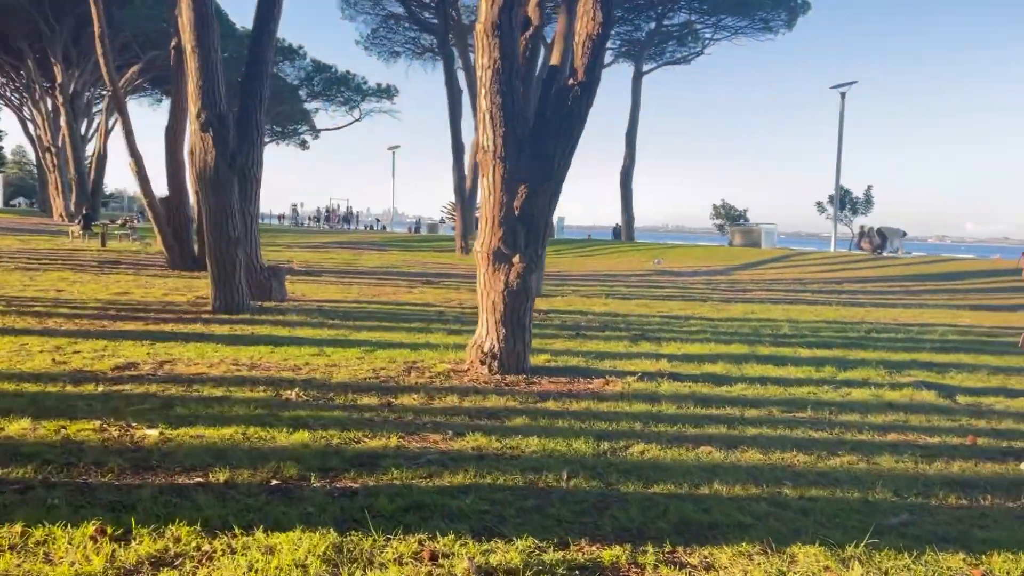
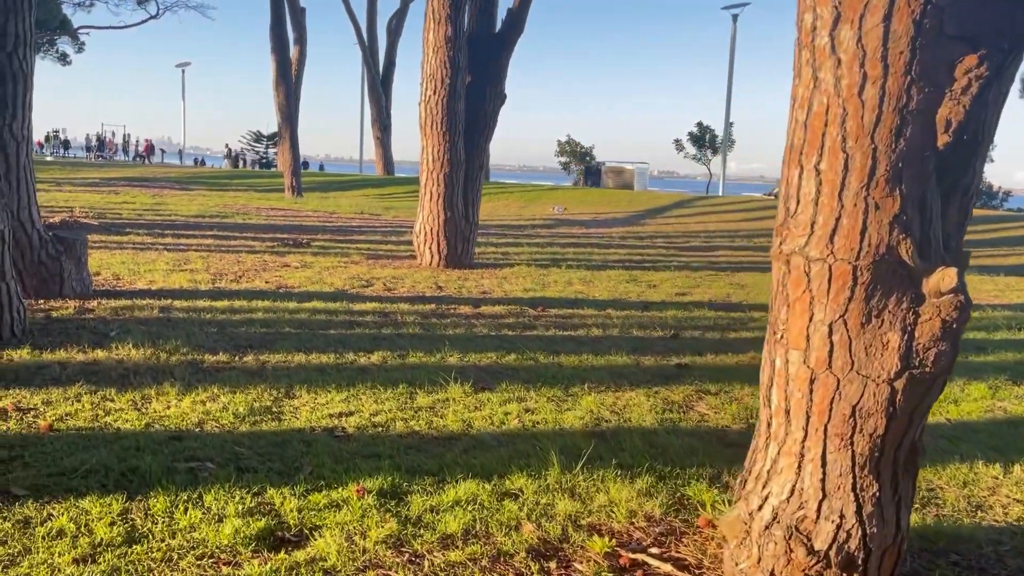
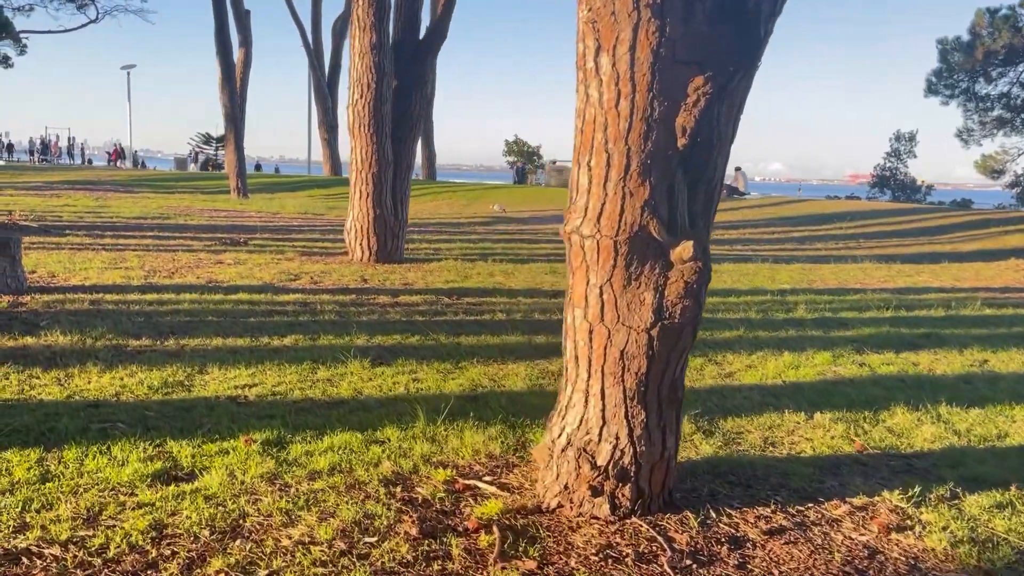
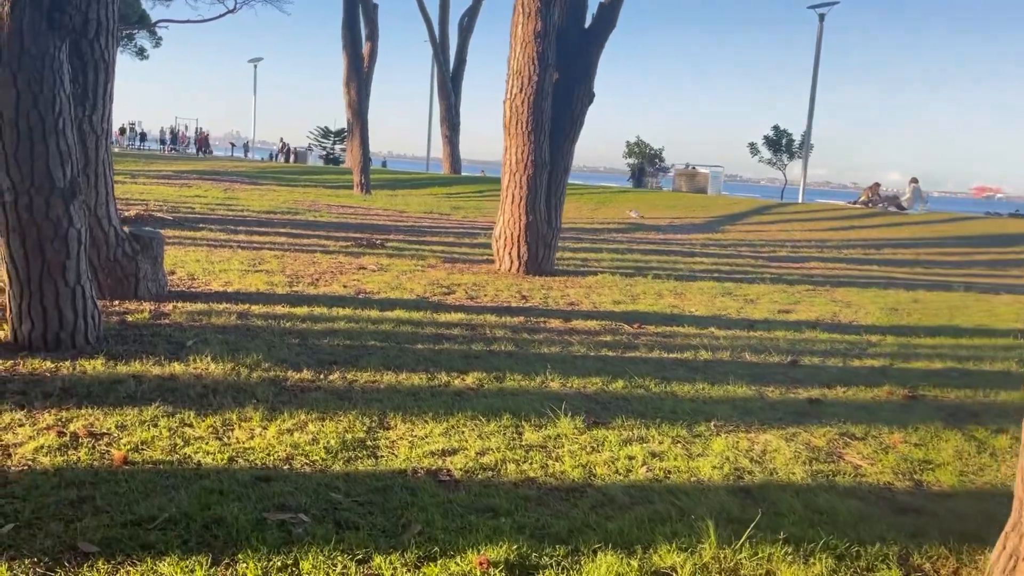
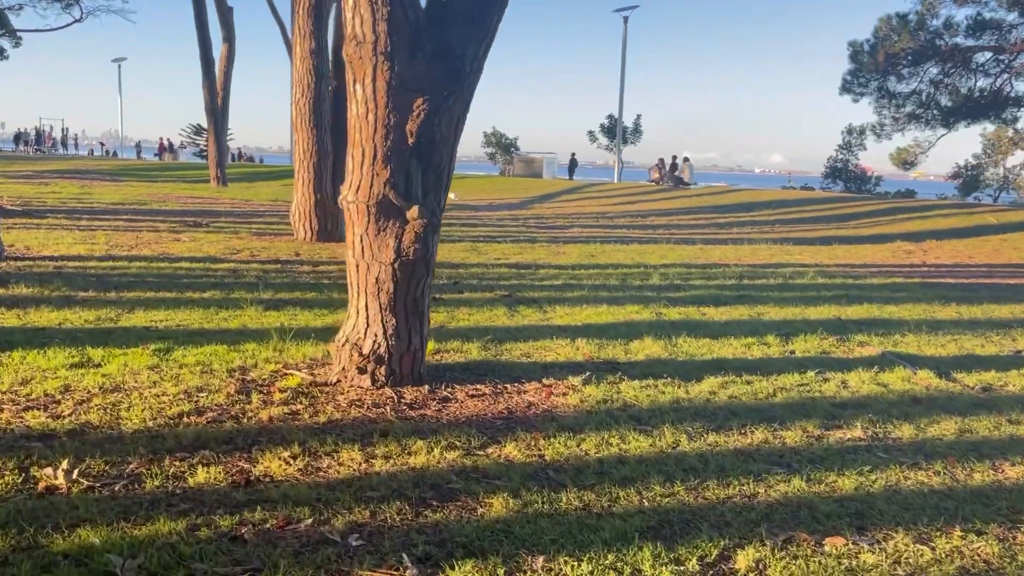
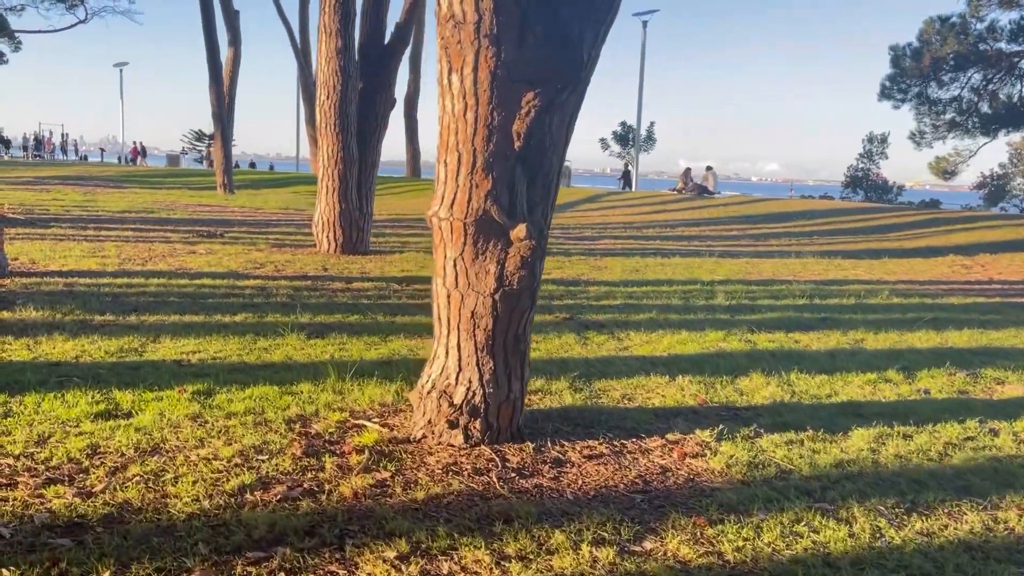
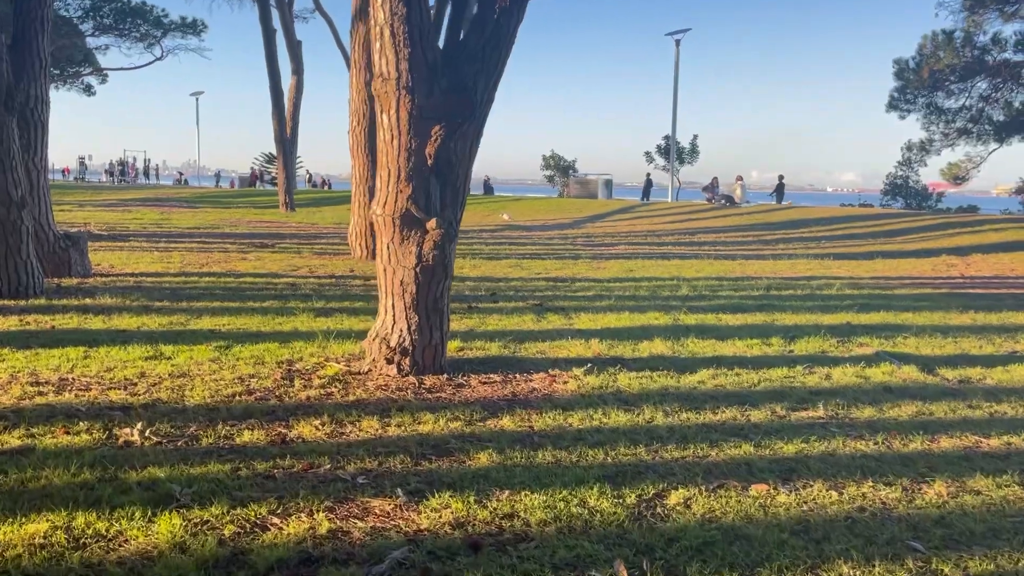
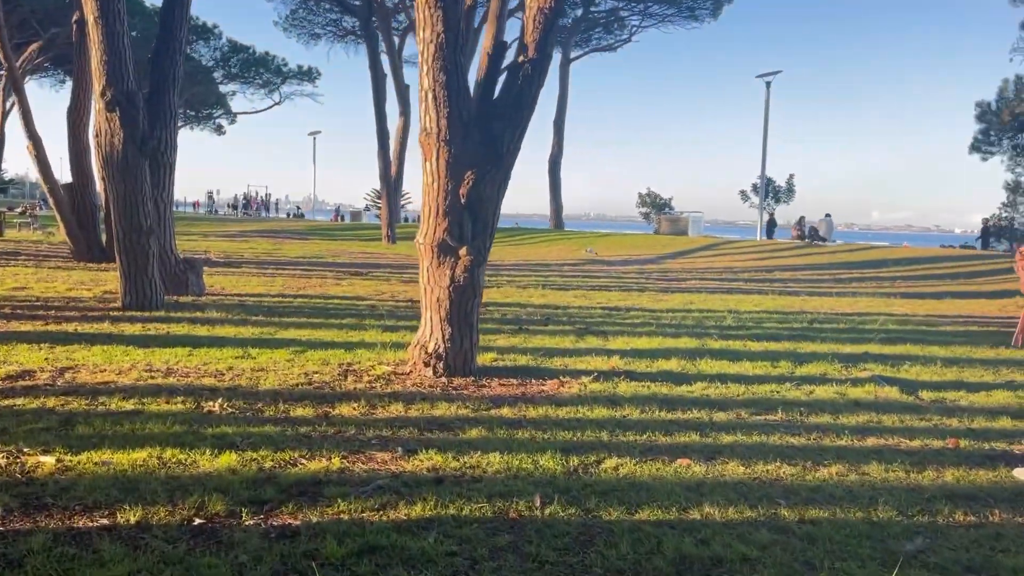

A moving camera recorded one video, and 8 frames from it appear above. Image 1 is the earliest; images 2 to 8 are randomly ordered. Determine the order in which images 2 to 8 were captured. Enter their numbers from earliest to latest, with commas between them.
8, 7, 5, 6, 3, 2, 4
